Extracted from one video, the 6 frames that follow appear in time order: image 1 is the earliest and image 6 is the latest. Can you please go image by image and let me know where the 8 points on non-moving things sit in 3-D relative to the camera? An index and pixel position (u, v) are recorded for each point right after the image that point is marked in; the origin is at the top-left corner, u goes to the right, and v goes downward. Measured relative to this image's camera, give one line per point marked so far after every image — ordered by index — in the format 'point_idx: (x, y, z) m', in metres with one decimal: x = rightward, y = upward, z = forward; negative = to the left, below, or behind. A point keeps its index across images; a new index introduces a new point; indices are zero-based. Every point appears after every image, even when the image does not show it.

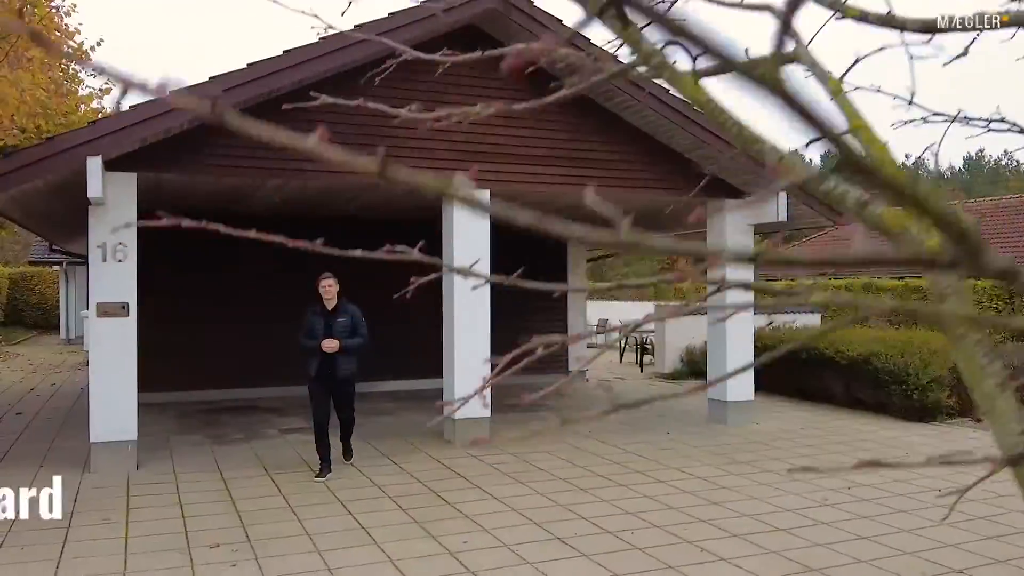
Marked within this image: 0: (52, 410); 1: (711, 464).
0: (-5.9, -1.6, +10.2) m
1: (+2.0, -1.8, +8.0) m
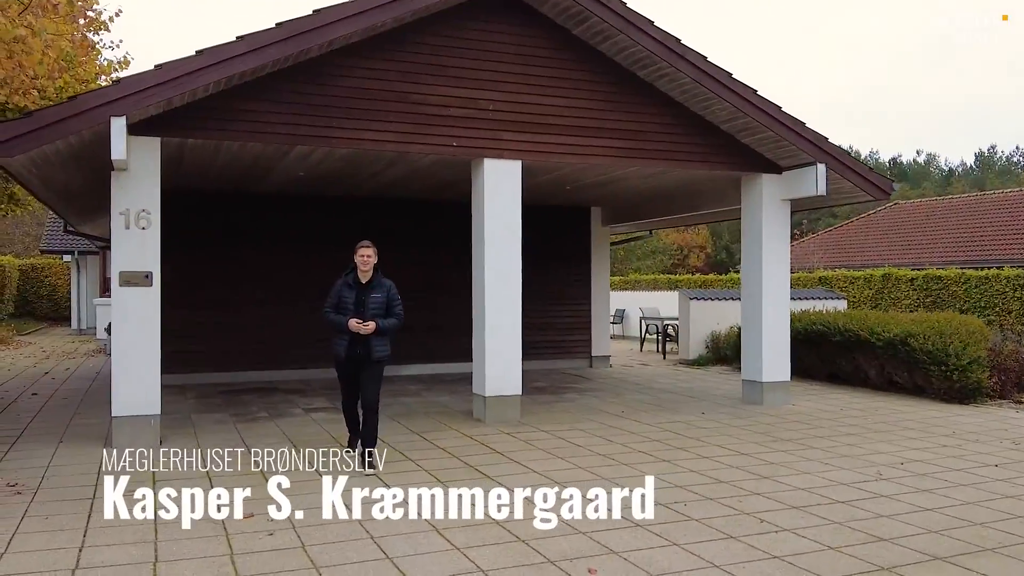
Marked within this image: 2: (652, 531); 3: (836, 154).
0: (-5.5, -1.3, +10.0) m
1: (+2.3, -1.5, +7.7) m
2: (+0.9, -1.5, +5.0) m
3: (+3.7, +1.5, +9.2) m
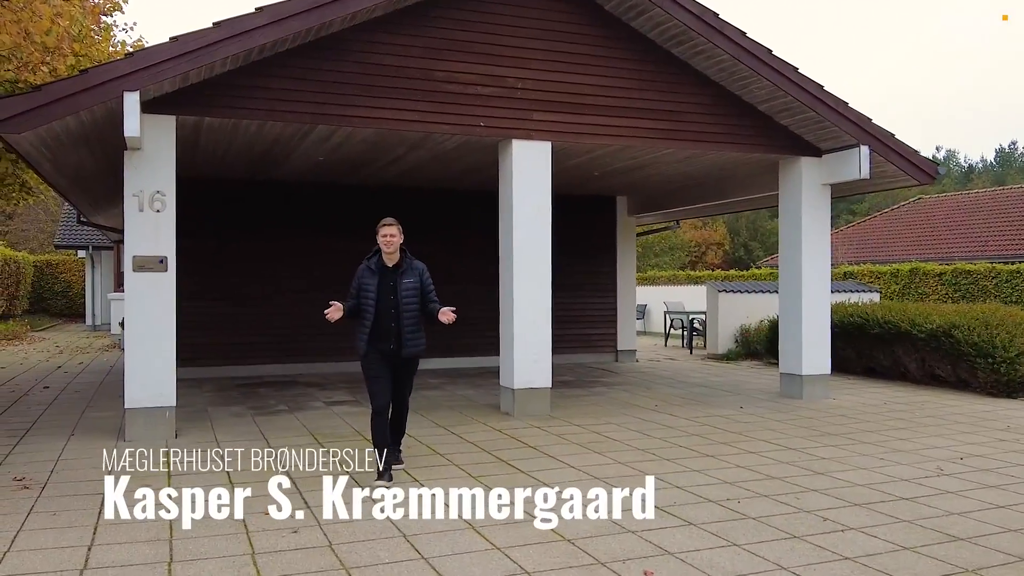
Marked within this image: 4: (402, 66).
0: (-5.2, -1.2, +9.7) m
1: (+2.6, -1.3, +7.3) m
2: (+1.1, -1.4, +4.6) m
3: (+4.0, +1.7, +8.8) m
4: (-1.0, +2.1, +7.4) m
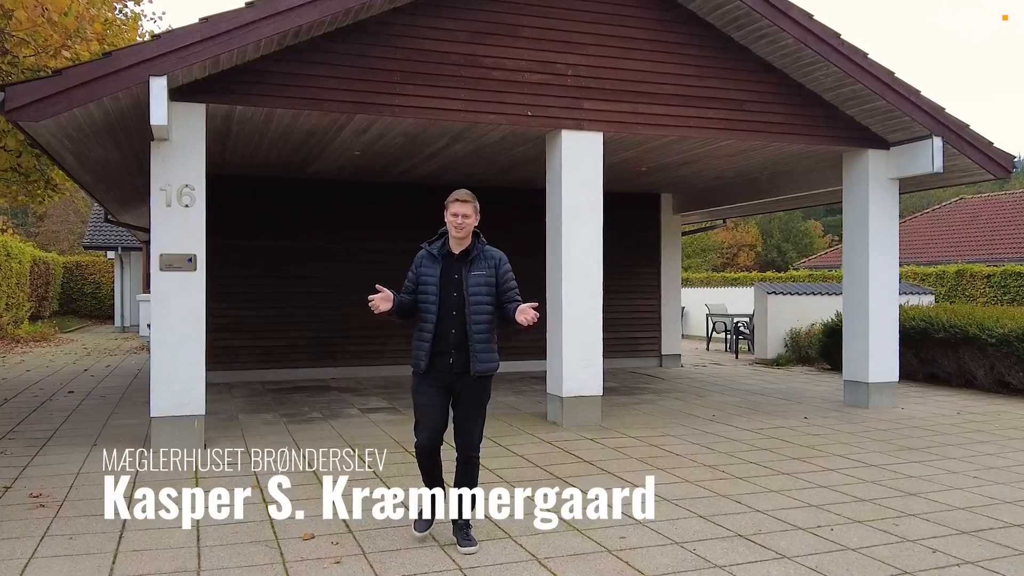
0: (-4.7, -1.2, +9.3) m
1: (+3.1, -1.3, +6.7) m
2: (+1.5, -1.4, +4.0) m
3: (+4.5, +1.6, +8.1) m
4: (-0.6, +2.1, +6.9) m
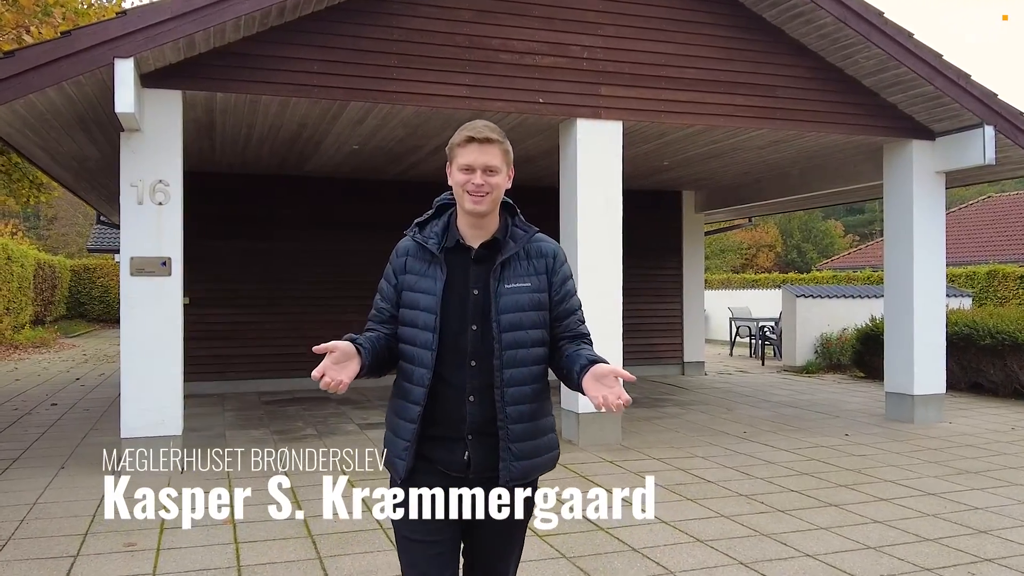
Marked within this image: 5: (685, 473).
0: (-4.6, -1.2, +8.7) m
1: (+3.1, -1.4, +6.0) m
2: (+1.5, -1.4, +3.3) m
3: (+4.6, +1.6, +7.4) m
4: (-0.5, +2.0, +6.3) m
5: (+1.2, -1.3, +5.7) m
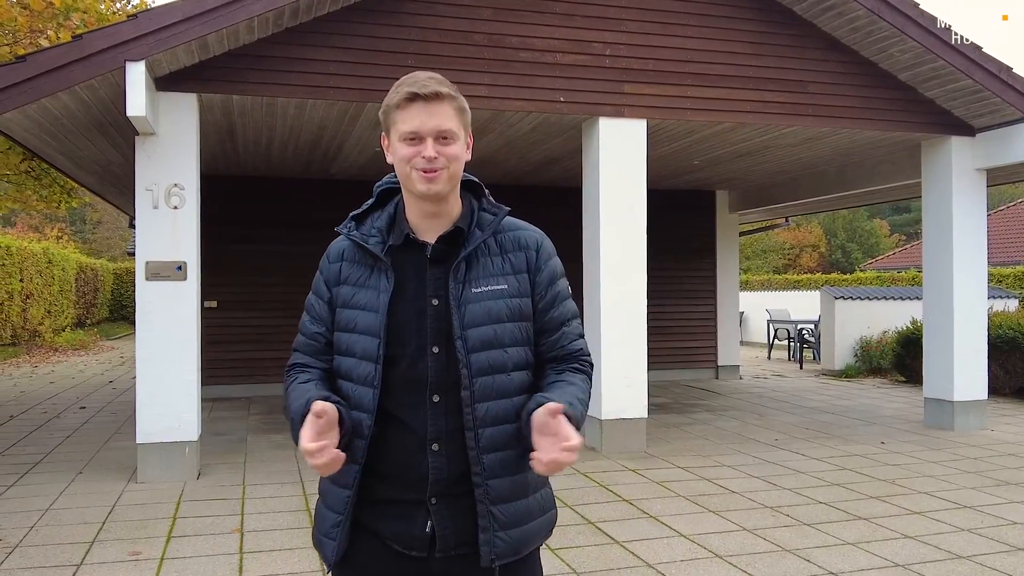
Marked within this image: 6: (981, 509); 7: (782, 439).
0: (-4.3, -1.3, +8.8) m
1: (+3.3, -1.4, +5.7) m
2: (+1.5, -1.4, +3.1) m
3: (+4.8, +1.6, +7.0) m
4: (-0.4, +2.0, +6.2) m
5: (+1.4, -1.3, +5.5) m
6: (+3.0, -1.4, +5.0) m
7: (+2.4, -1.3, +7.0) m
